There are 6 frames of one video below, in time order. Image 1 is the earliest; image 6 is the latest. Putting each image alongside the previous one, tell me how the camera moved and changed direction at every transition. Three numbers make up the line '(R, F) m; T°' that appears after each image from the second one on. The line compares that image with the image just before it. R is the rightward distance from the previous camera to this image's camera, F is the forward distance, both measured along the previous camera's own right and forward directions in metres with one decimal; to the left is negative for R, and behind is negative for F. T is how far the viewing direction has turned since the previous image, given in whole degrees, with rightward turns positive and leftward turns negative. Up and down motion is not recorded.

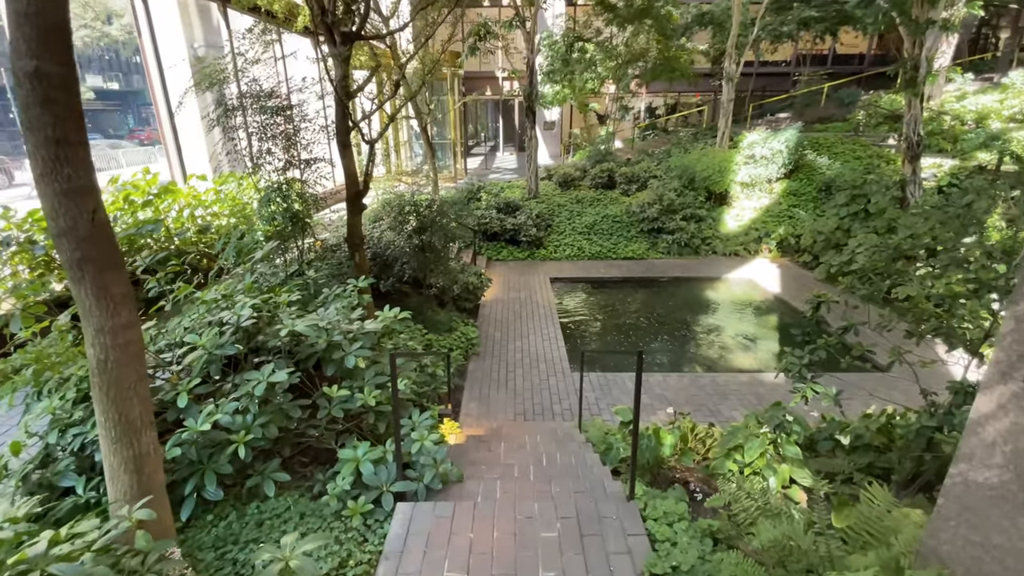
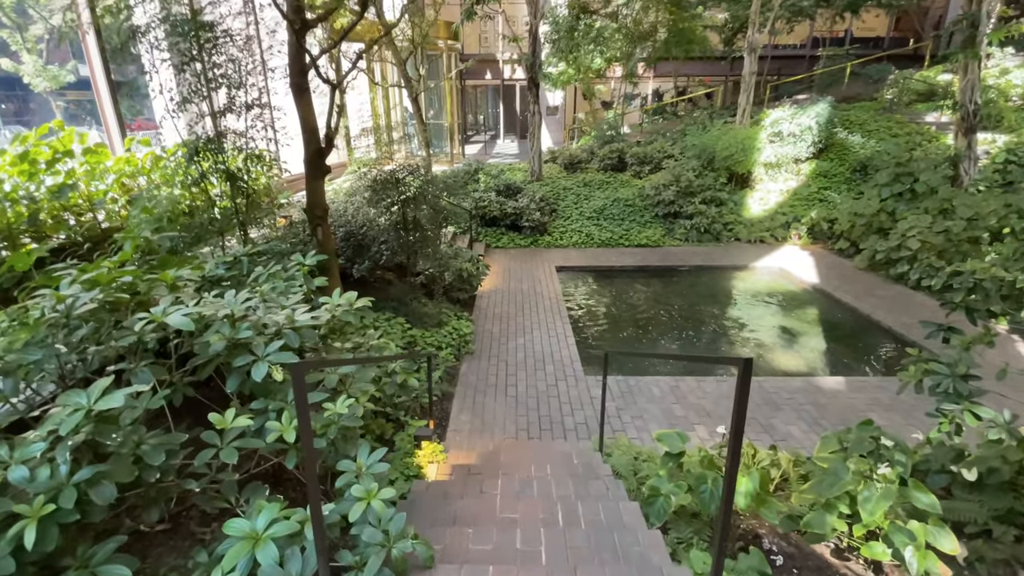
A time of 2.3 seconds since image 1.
(0.0, +1.0) m; 0°
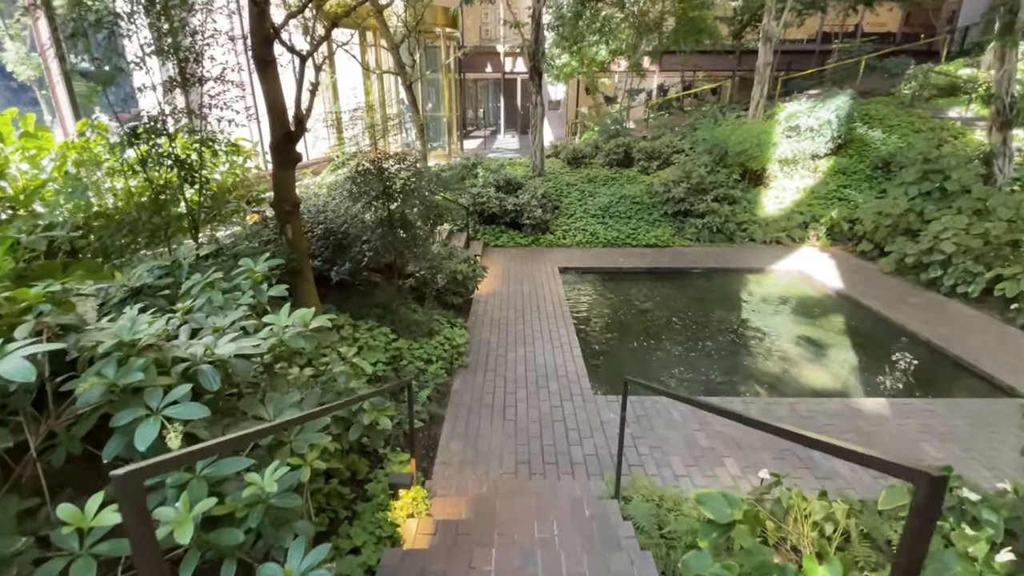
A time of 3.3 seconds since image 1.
(0.0, +0.6) m; 0°
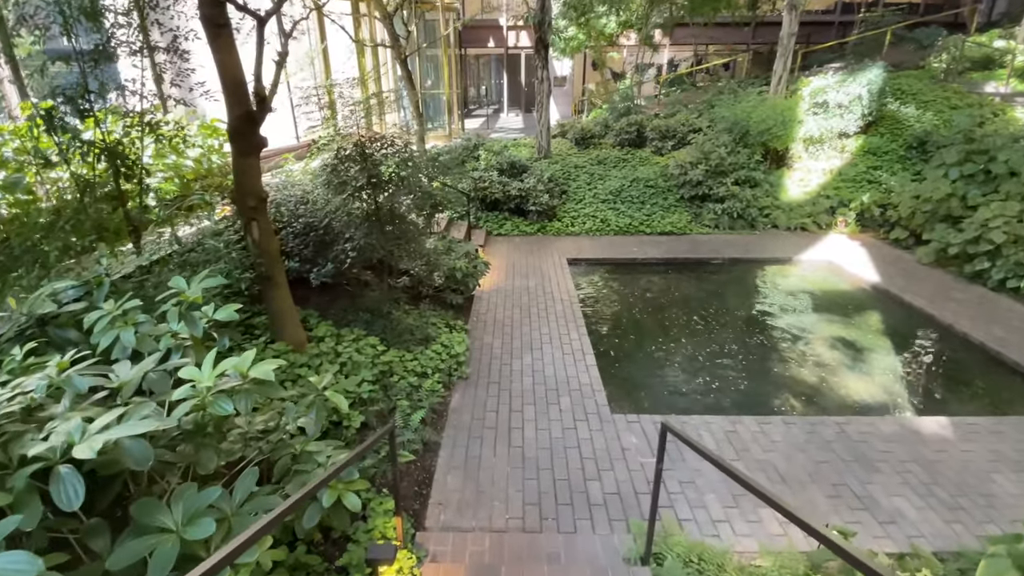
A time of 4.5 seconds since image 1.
(0.0, +0.5) m; 0°
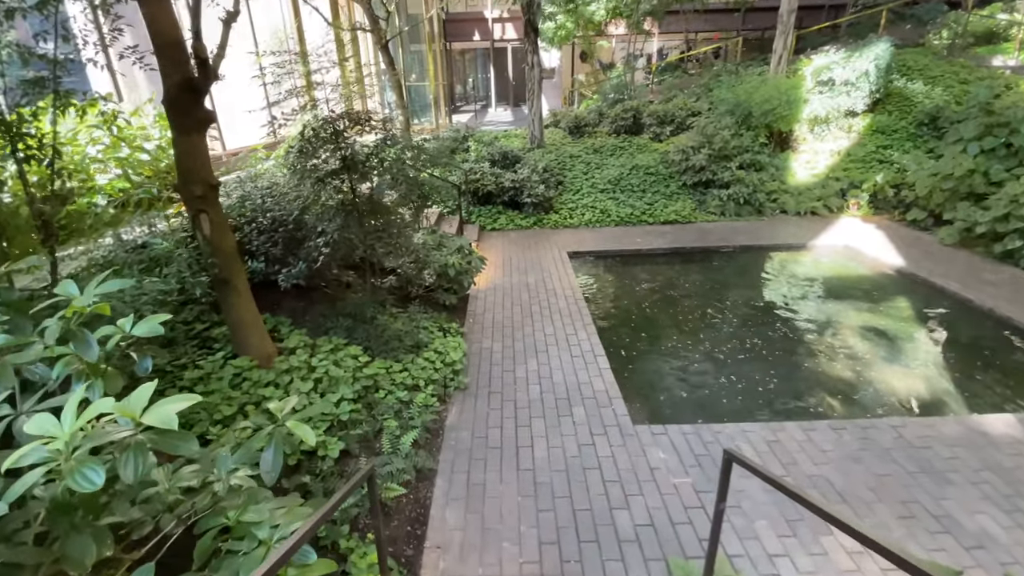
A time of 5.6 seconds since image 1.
(-0.1, +0.5) m; +1°
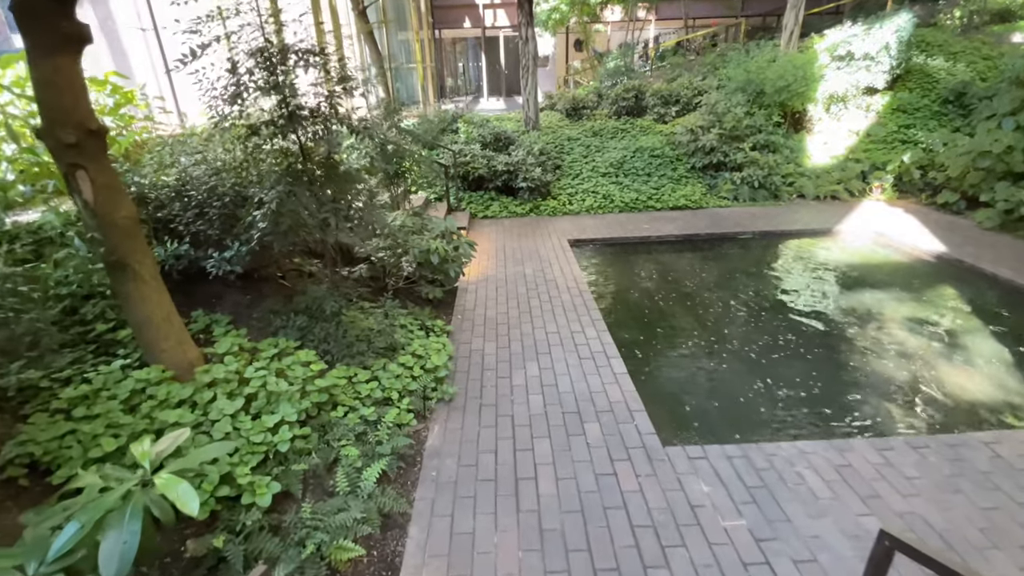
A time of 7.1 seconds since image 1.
(0.0, +0.7) m; +1°
